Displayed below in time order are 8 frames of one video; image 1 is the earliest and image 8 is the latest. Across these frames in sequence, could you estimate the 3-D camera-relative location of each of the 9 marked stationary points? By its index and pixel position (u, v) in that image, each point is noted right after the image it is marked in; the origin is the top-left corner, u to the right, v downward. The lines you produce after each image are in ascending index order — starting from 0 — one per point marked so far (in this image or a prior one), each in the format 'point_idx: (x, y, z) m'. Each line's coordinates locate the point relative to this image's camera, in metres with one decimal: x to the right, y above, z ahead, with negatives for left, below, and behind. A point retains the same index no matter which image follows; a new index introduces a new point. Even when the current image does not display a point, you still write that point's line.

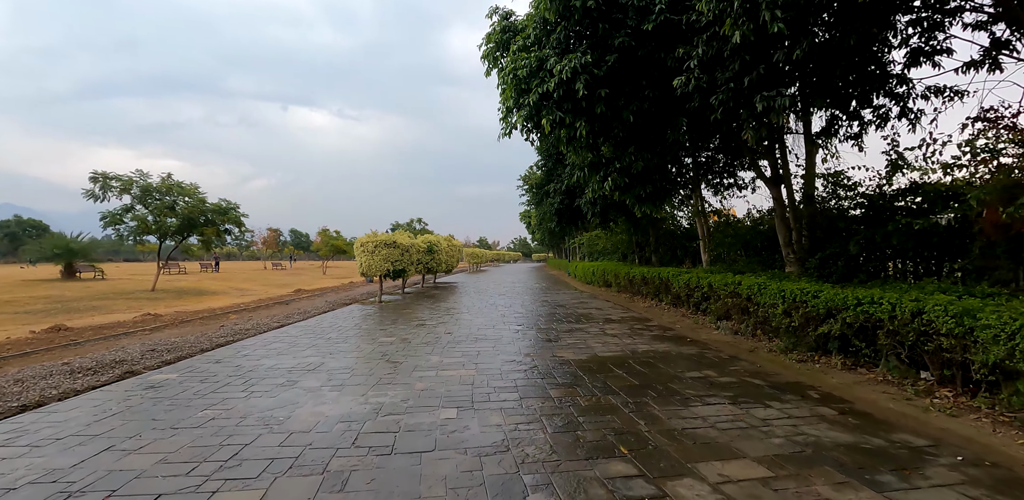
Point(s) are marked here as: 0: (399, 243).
0: (-3.0, +0.2, +12.3) m
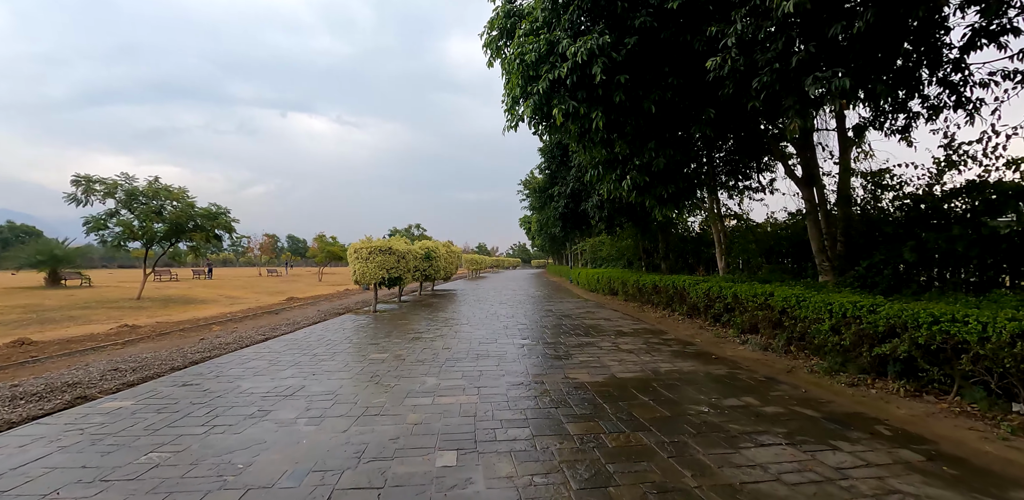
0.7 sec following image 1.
0: (-3.0, 0.0, +11.6) m
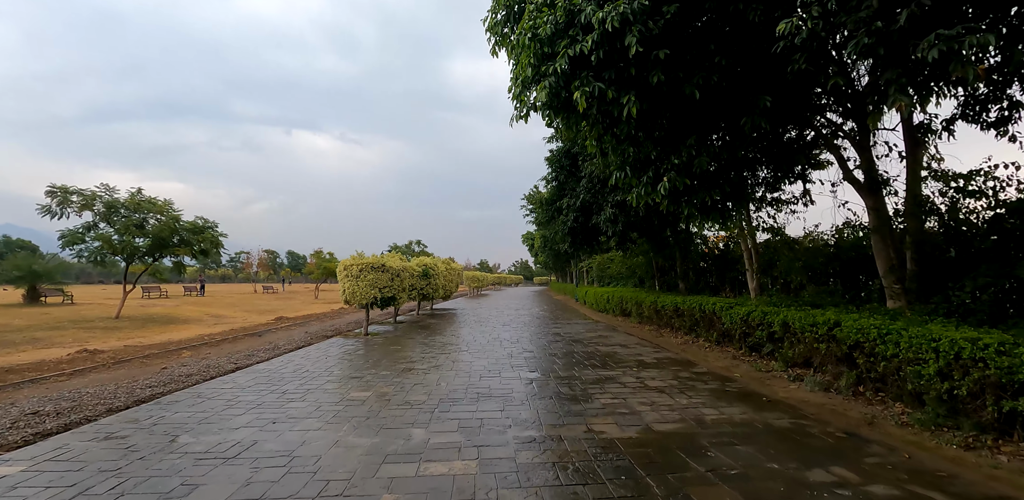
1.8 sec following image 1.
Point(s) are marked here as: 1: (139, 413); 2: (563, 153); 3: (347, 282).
0: (-2.9, -0.4, +10.7) m
1: (-3.7, -1.6, +4.5) m
2: (+1.7, +3.0, +12.3) m
3: (-3.7, -0.7, +10.4) m
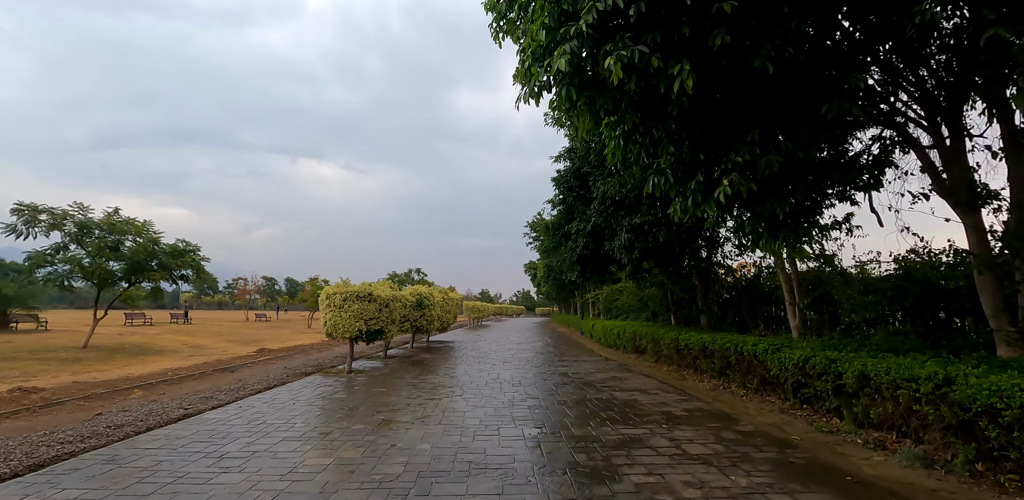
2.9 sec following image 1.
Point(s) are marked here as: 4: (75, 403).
0: (-2.8, -1.0, +9.6) m
1: (-3.6, -1.7, +3.4) m
2: (+1.8, +2.2, +11.4) m
3: (-3.6, -1.3, +9.3) m
4: (-6.3, -2.2, +6.6) m
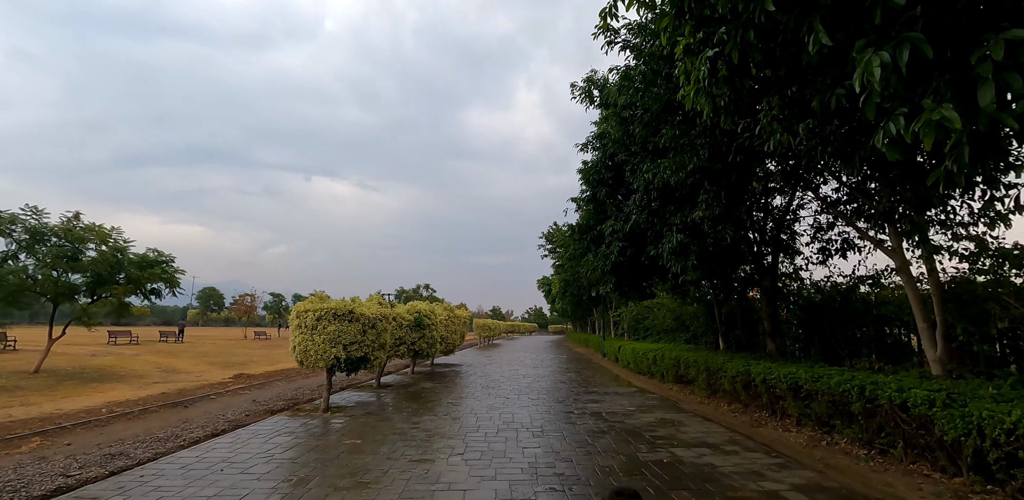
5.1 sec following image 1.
0: (-2.5, -1.1, +7.7) m
1: (-3.5, -1.6, +1.5) m
2: (+2.1, +2.1, +9.5) m
3: (-3.3, -1.4, +7.4) m
4: (-6.0, -2.2, +4.8) m
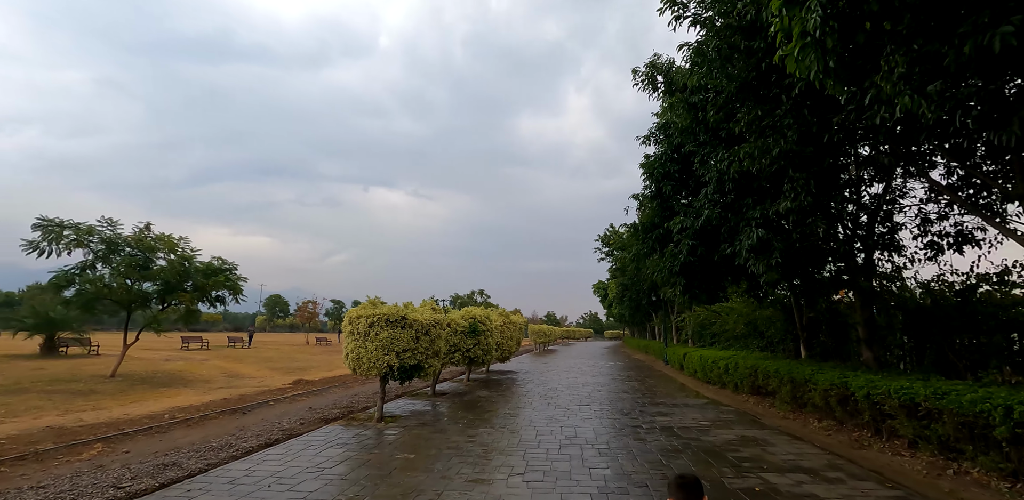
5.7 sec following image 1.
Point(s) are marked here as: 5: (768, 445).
0: (-1.6, -1.1, +7.4) m
1: (-3.2, -1.6, +1.3) m
2: (+3.2, +2.1, +8.7) m
3: (-2.4, -1.4, +7.1) m
4: (-5.4, -2.3, +4.8) m
5: (+4.4, -3.3, +7.9) m
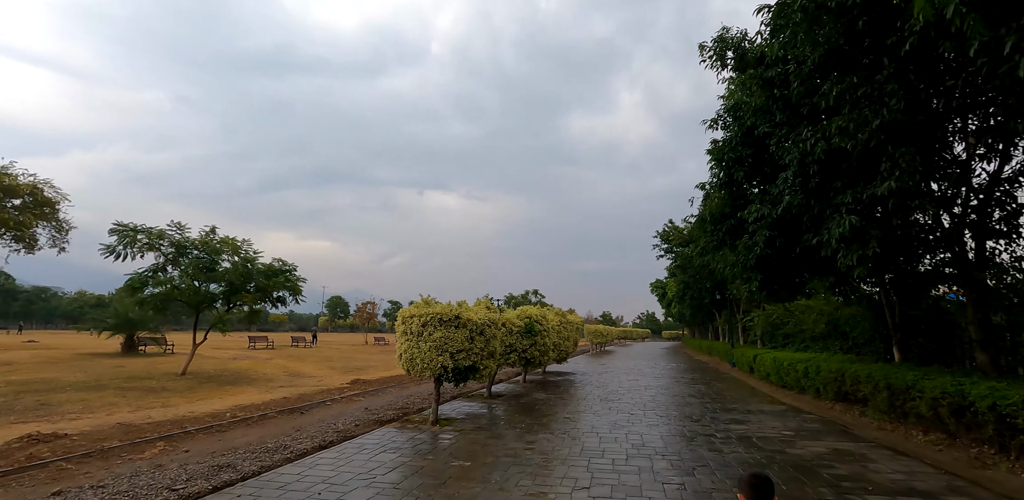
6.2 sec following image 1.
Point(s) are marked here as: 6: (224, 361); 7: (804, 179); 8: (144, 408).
0: (-0.7, -1.0, +7.0) m
1: (-3.0, -1.6, +1.2) m
2: (+4.1, +2.2, +7.8) m
3: (-1.5, -1.4, +6.9) m
4: (-4.7, -2.3, +4.9) m
5: (+5.3, -3.1, +6.9) m
6: (-9.7, -3.8, +15.8) m
7: (+4.6, +1.1, +7.3) m
8: (-5.8, -2.7, +7.2) m
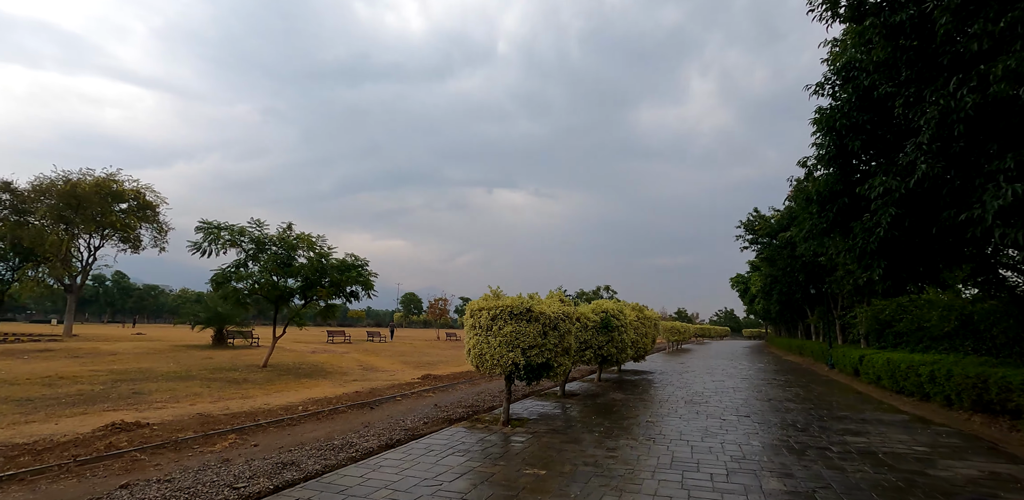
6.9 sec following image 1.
0: (+0.4, -0.9, +6.5) m
1: (-2.8, -1.5, +1.0) m
2: (+5.2, +2.5, +6.5) m
3: (-0.5, -1.2, +6.4) m
4: (-3.9, -2.2, +5.0) m
5: (+6.3, -2.8, +5.4) m
6: (-7.3, -3.7, +16.5) m
7: (+5.6, +1.4, +5.9) m
8: (-4.7, -2.6, +7.4) m
